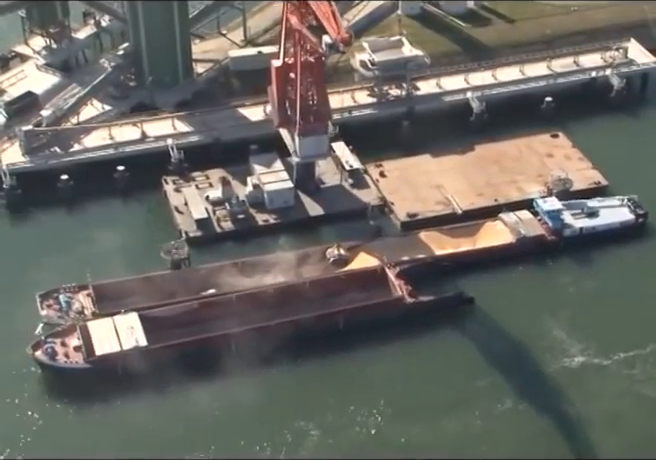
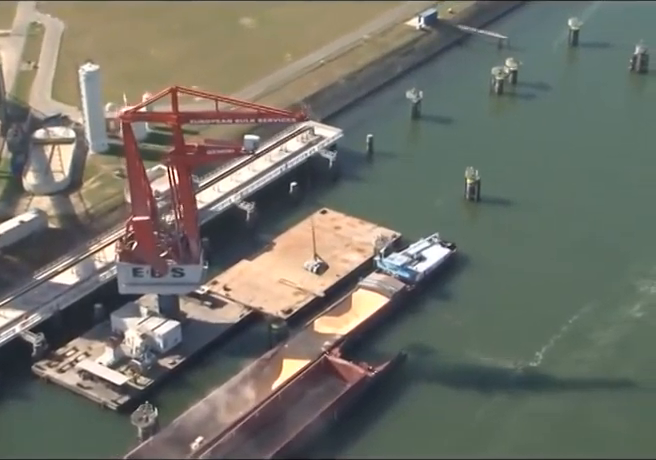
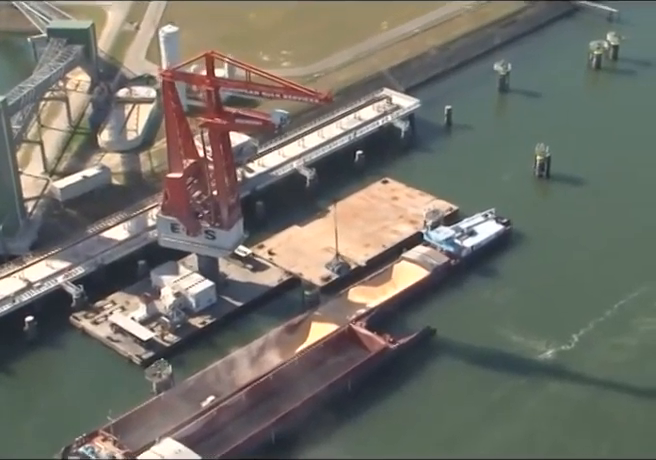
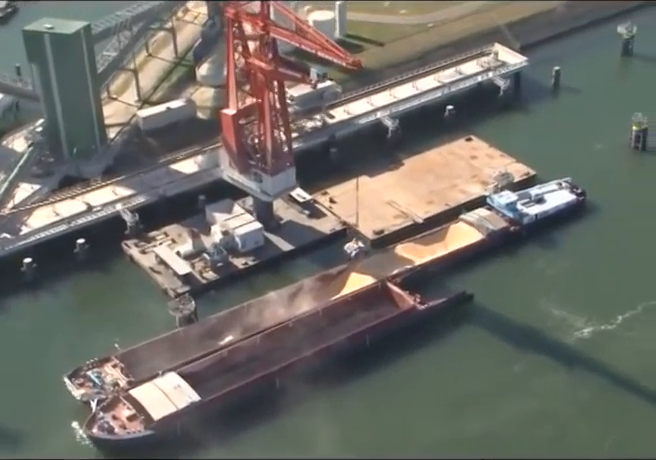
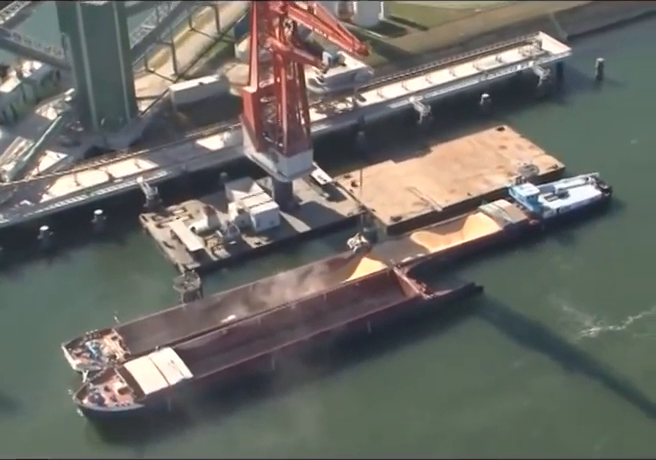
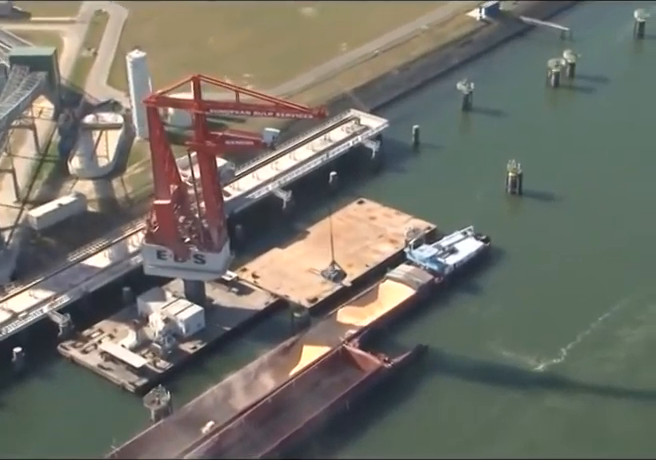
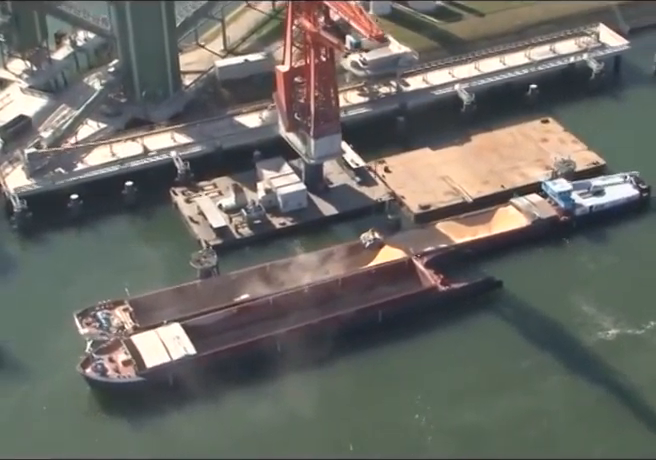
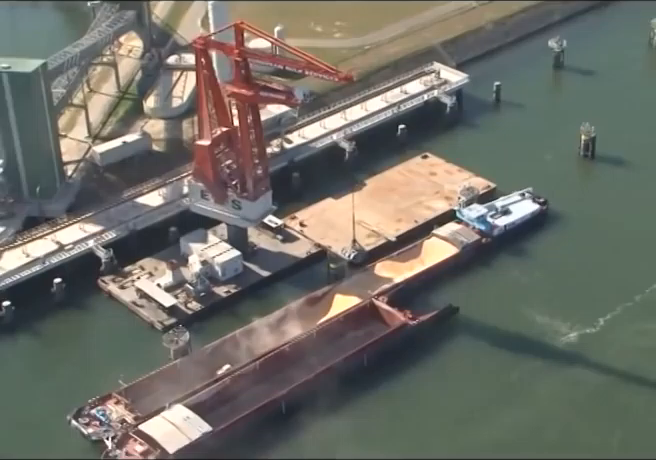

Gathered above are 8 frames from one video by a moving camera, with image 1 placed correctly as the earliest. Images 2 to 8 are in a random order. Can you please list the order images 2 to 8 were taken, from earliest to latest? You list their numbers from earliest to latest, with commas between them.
7, 5, 4, 8, 3, 6, 2
